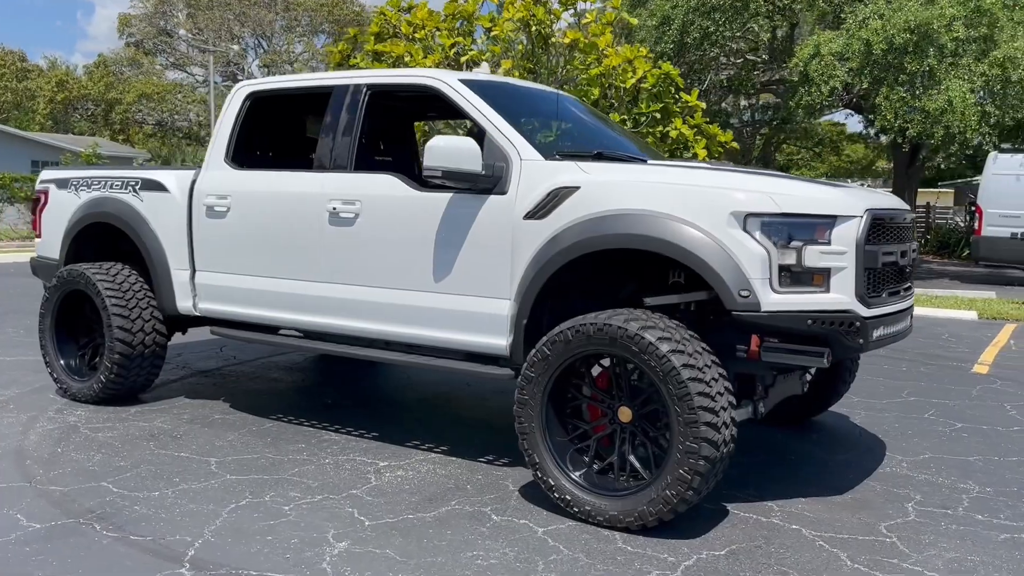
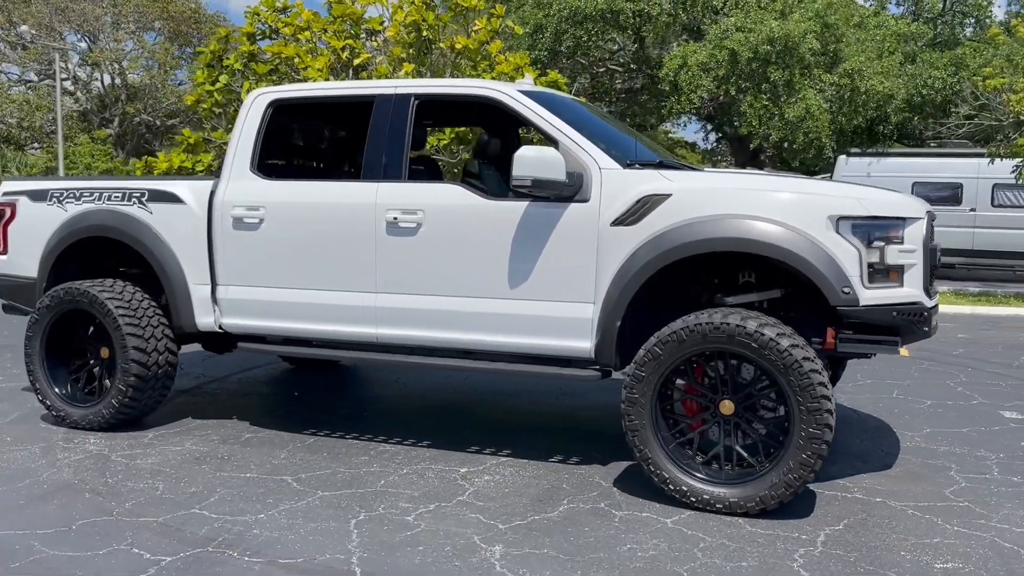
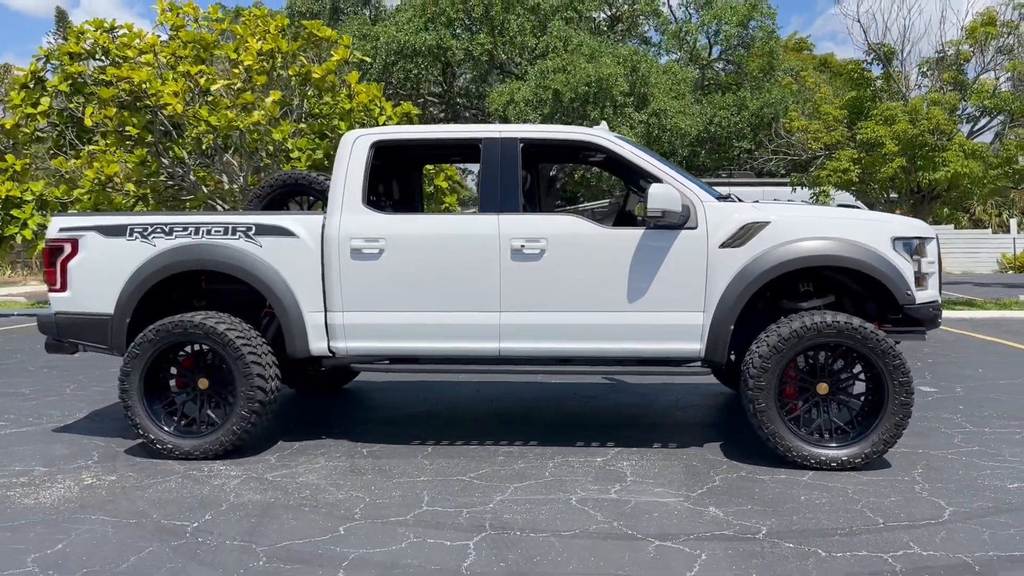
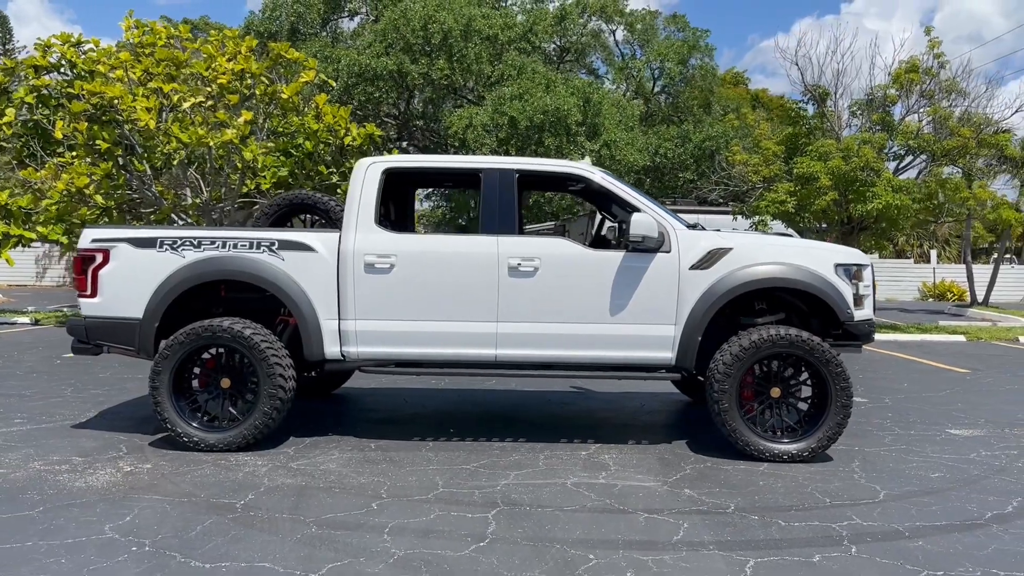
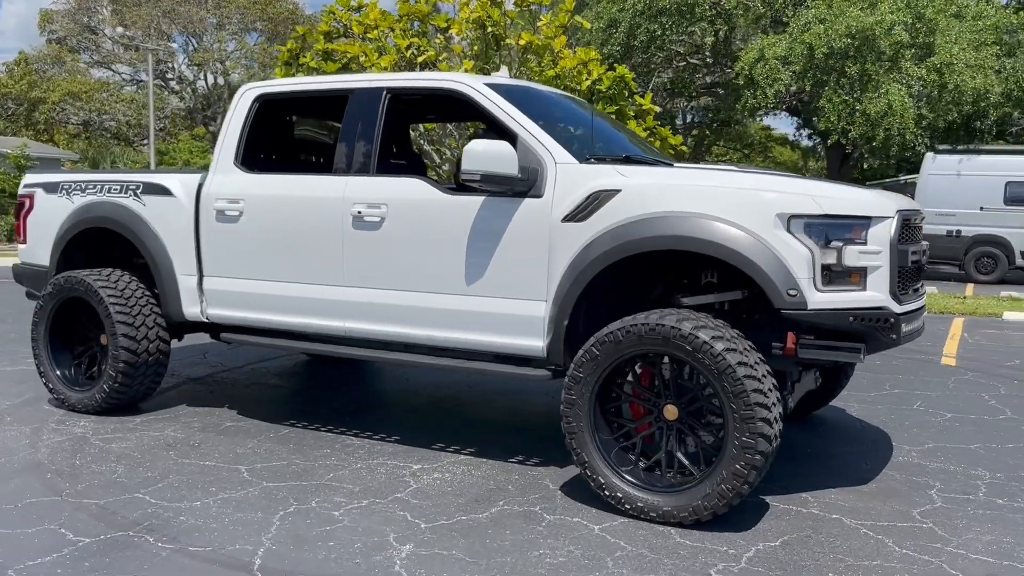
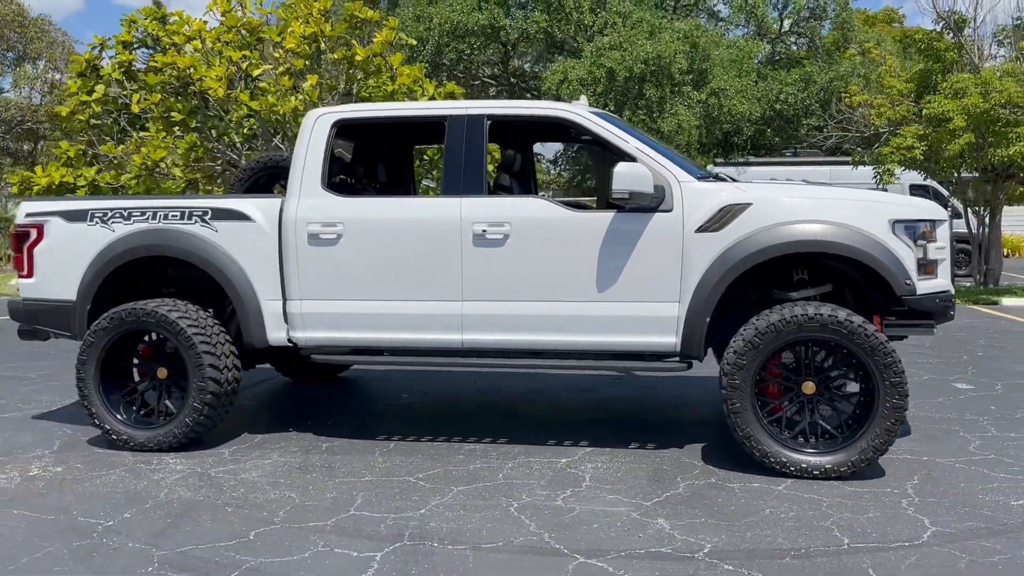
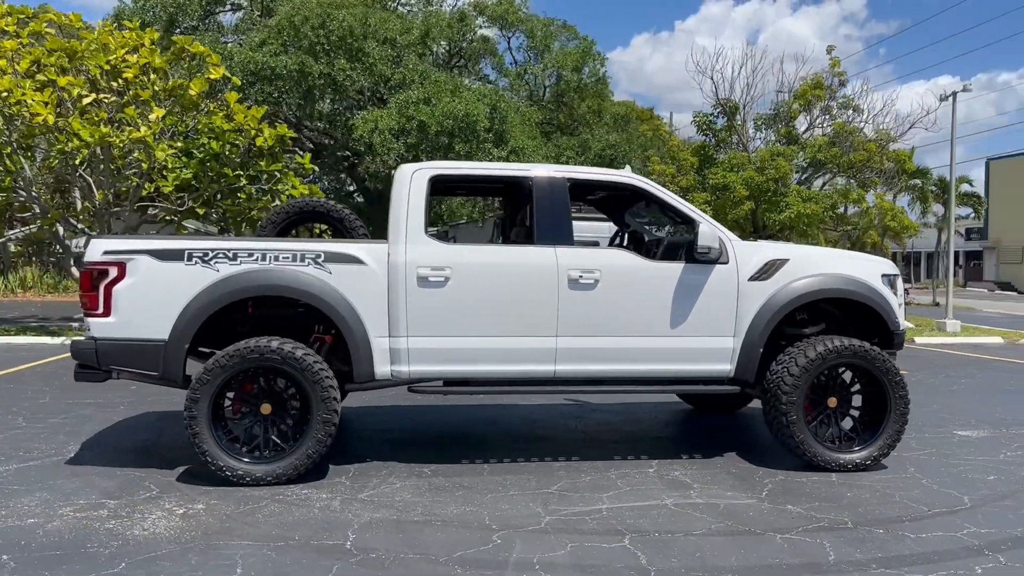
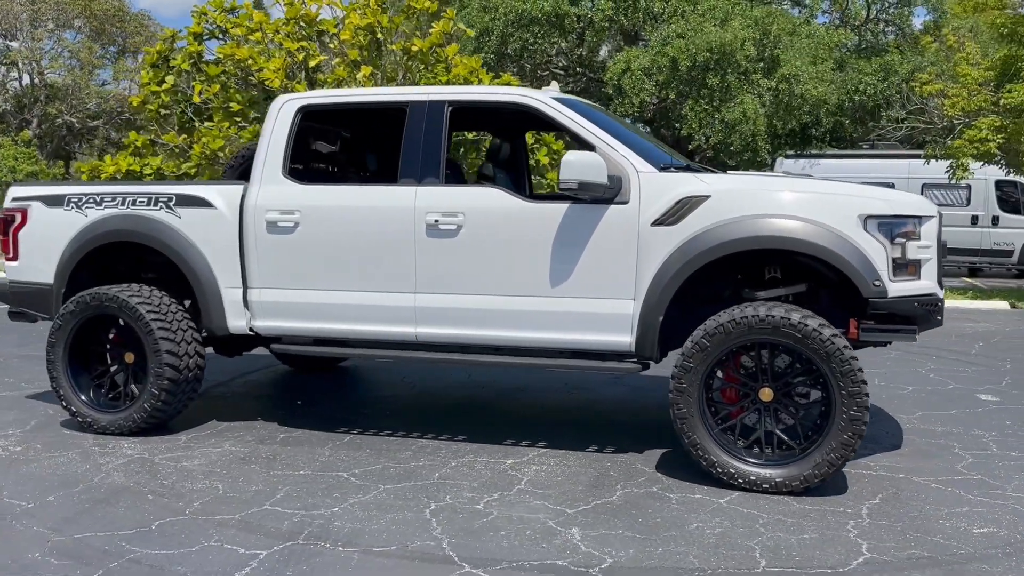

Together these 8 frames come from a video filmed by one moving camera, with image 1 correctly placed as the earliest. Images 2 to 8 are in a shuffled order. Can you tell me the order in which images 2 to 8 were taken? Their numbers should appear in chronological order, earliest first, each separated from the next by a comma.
5, 2, 8, 6, 3, 4, 7
